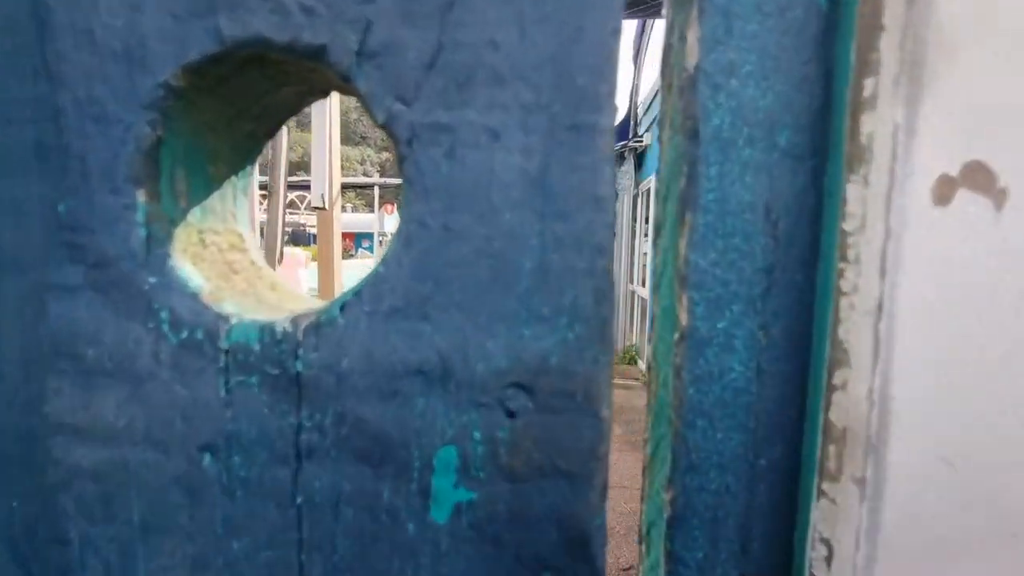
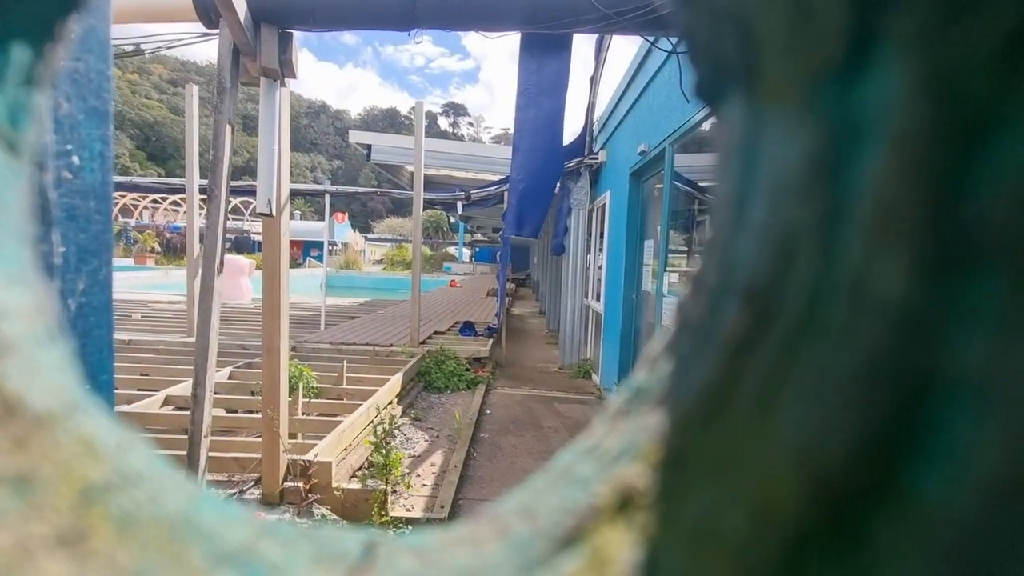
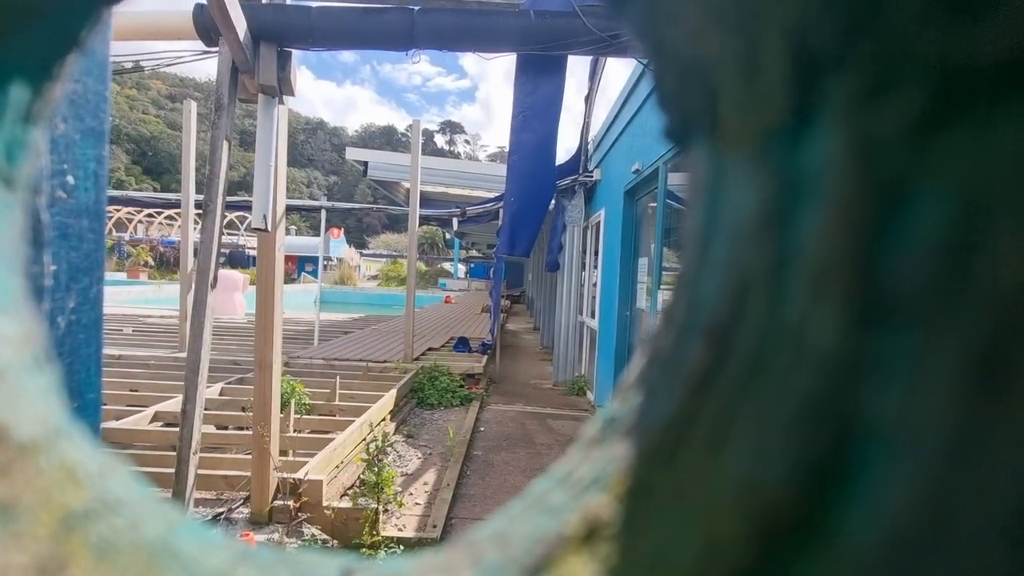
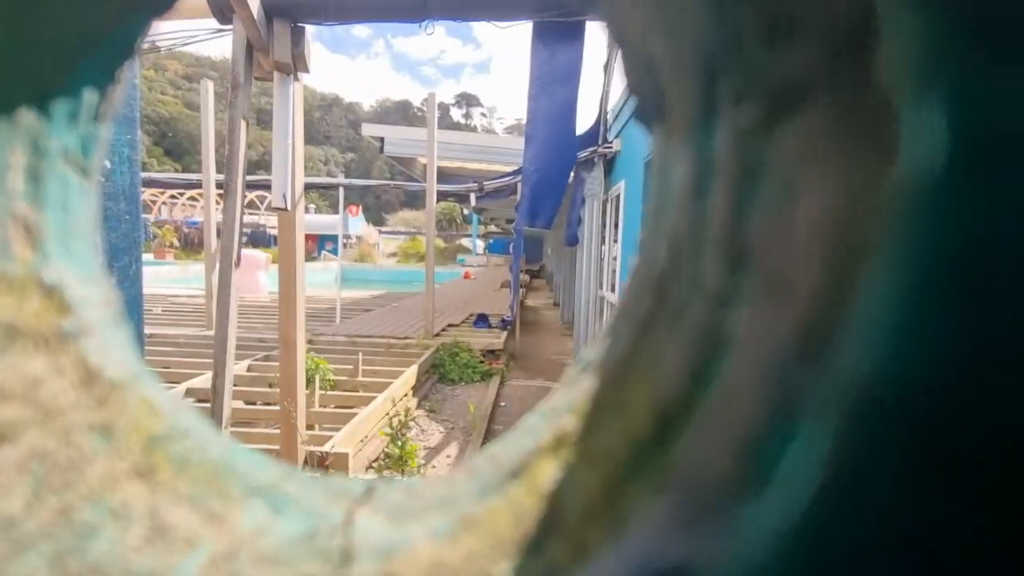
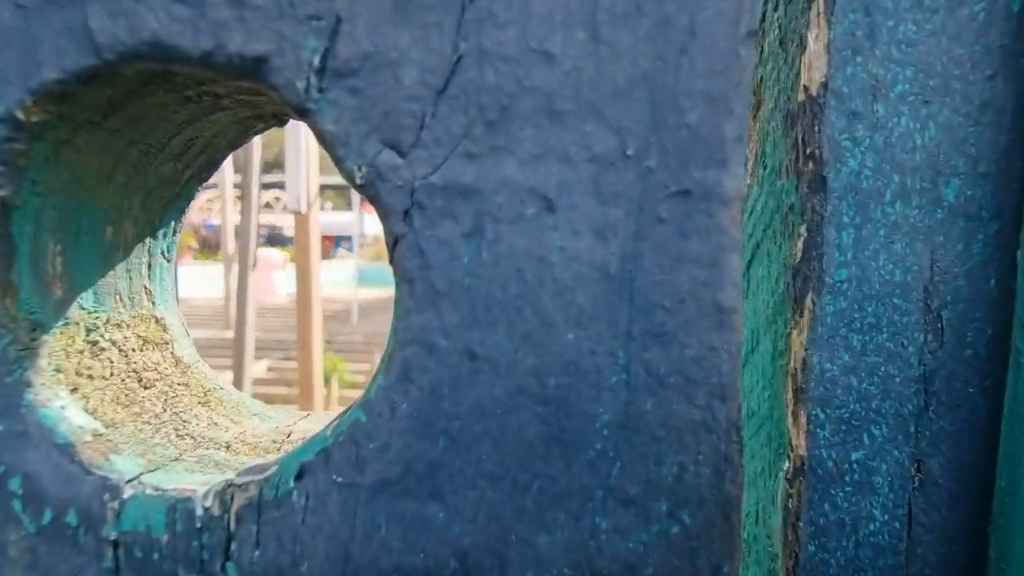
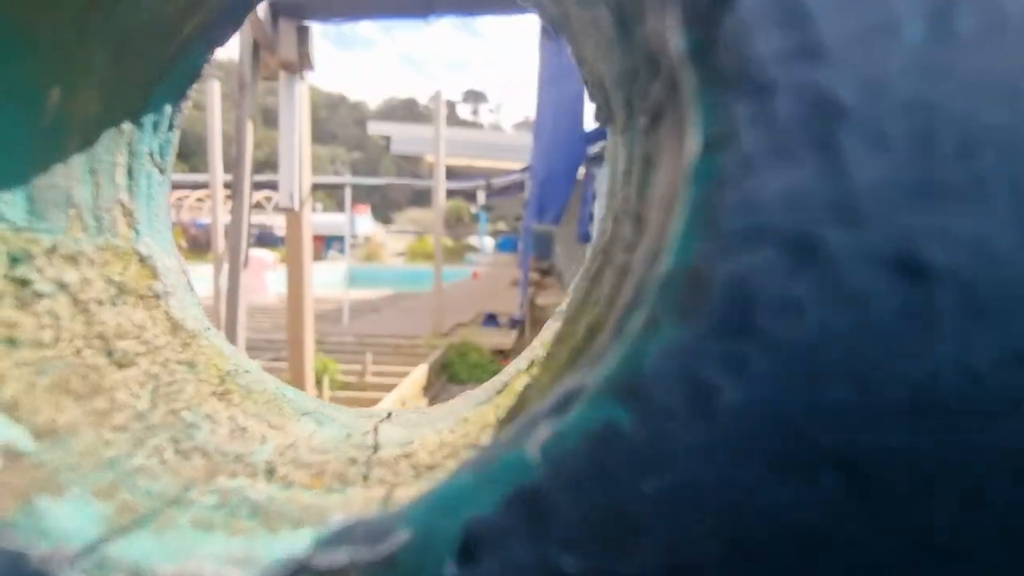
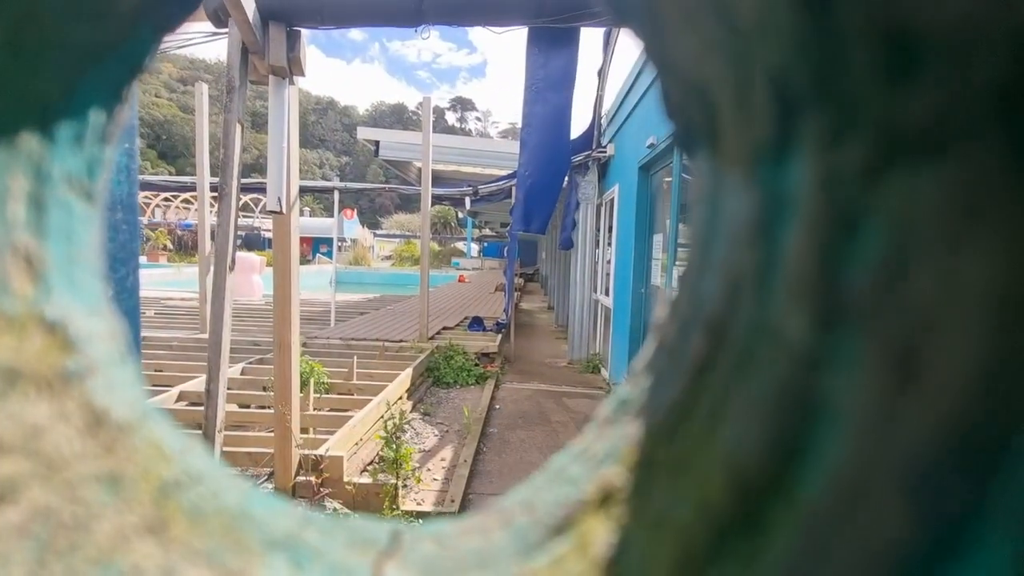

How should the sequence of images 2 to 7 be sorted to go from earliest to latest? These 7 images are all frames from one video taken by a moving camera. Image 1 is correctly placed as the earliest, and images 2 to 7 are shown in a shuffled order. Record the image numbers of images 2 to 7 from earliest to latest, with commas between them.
5, 6, 4, 7, 2, 3
